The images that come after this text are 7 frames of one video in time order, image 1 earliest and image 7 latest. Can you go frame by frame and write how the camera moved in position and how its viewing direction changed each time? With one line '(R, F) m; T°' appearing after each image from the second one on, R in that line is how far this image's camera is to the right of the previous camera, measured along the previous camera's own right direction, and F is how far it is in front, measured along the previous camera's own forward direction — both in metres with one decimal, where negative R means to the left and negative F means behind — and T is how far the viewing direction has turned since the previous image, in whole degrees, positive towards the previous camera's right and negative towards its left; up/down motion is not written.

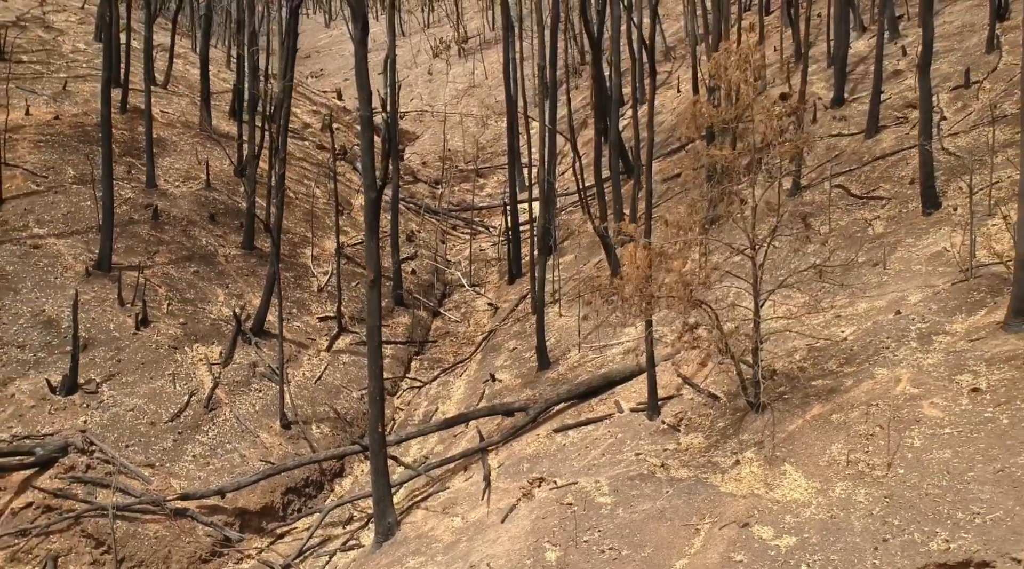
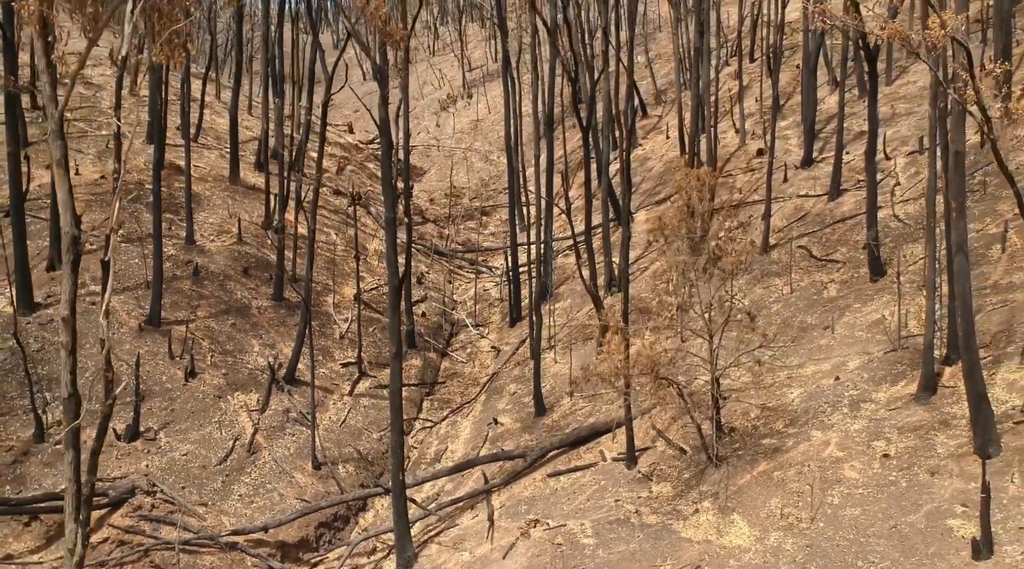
(0.0, -2.5) m; 0°
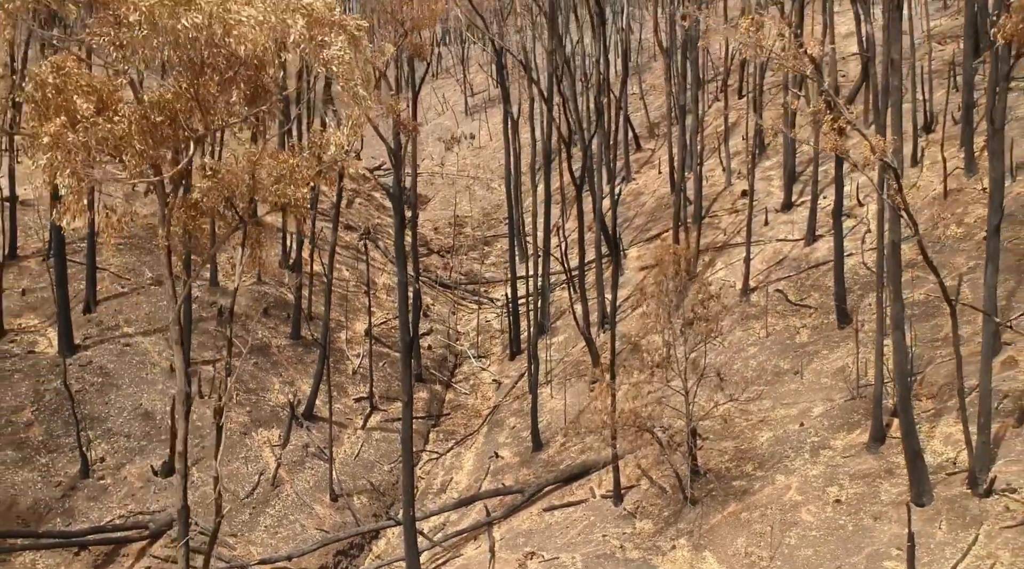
(0.0, -1.9) m; 0°
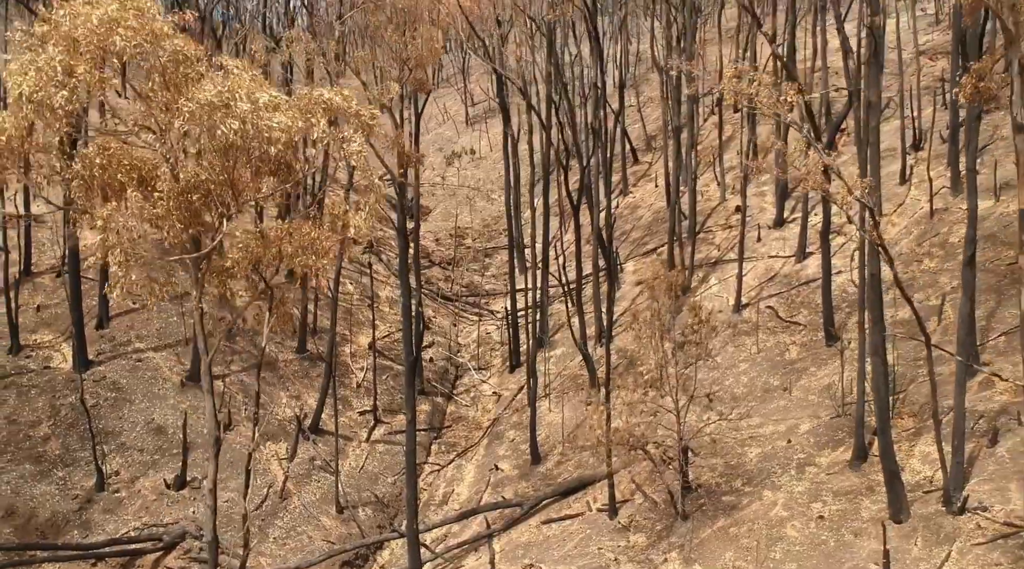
(0.0, -0.8) m; 0°
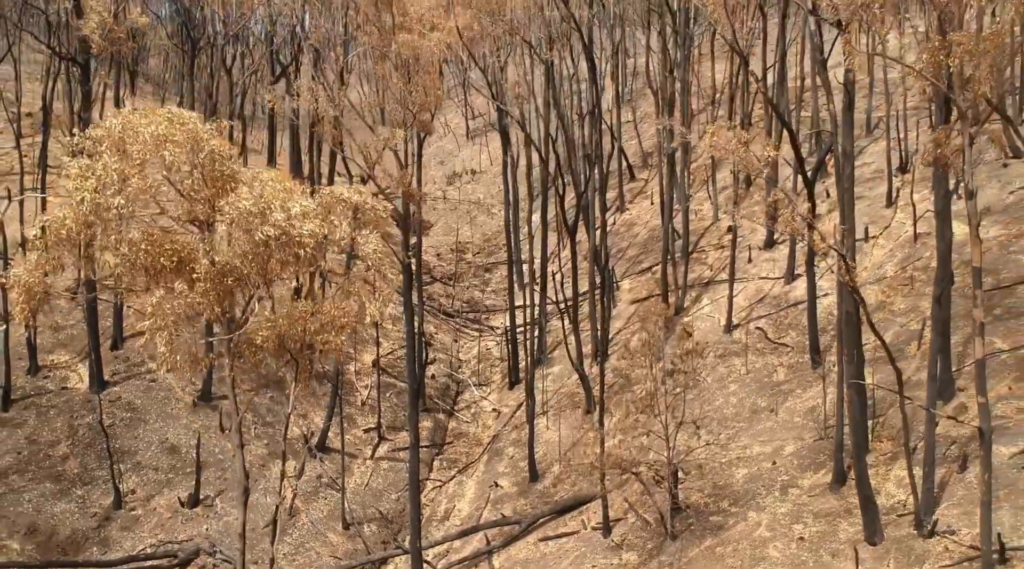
(0.0, -1.0) m; 0°
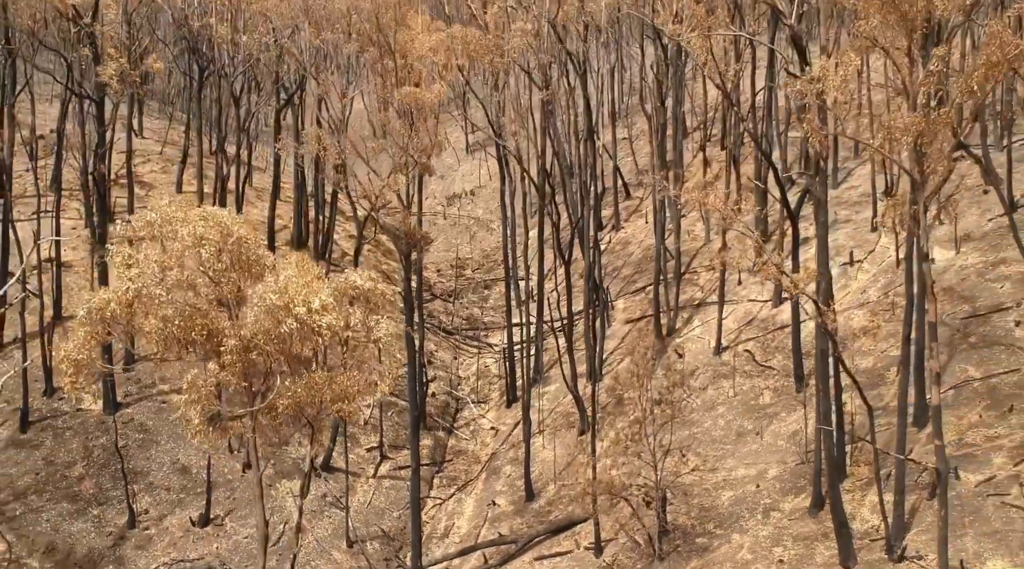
(+0.1, -1.0) m; 0°
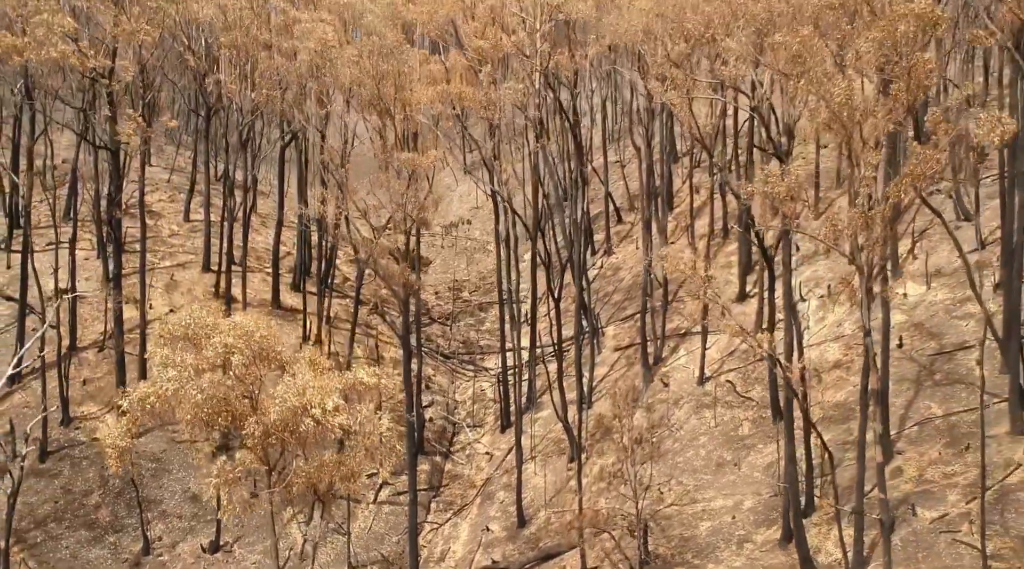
(+0.2, -1.4) m; 0°
